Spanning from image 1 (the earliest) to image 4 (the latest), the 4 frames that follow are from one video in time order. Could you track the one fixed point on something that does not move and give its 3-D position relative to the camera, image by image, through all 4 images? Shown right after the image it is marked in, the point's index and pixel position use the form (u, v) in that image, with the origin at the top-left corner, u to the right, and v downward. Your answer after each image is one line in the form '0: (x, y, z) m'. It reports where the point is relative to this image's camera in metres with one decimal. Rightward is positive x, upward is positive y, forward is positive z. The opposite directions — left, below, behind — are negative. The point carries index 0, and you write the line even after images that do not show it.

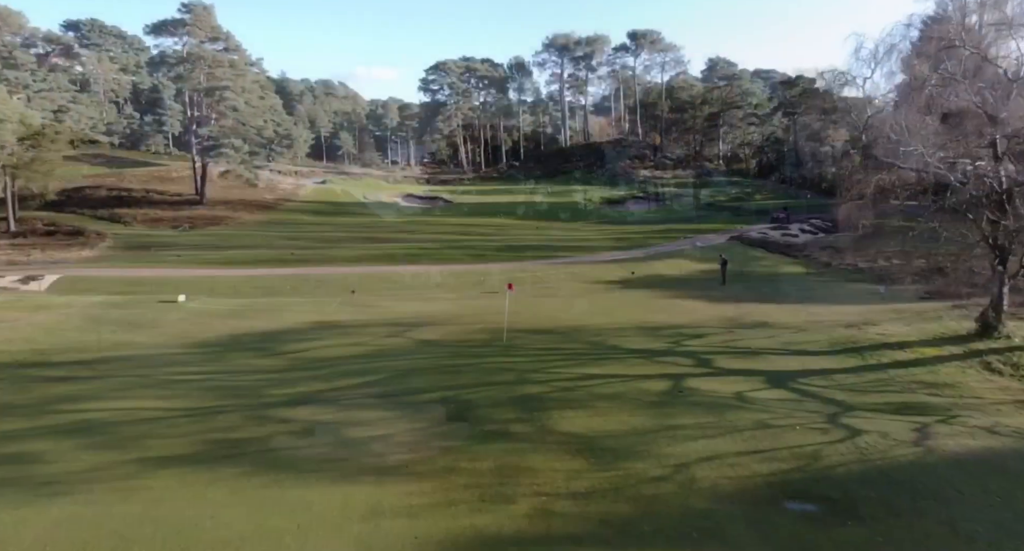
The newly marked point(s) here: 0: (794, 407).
0: (+5.9, -2.7, +15.5) m
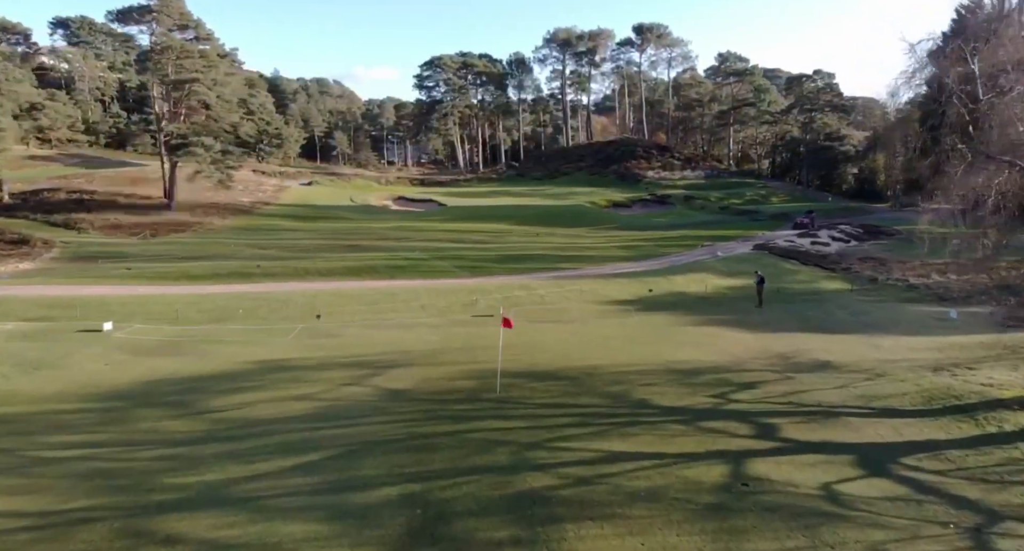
0: (+5.8, -3.4, +10.7) m
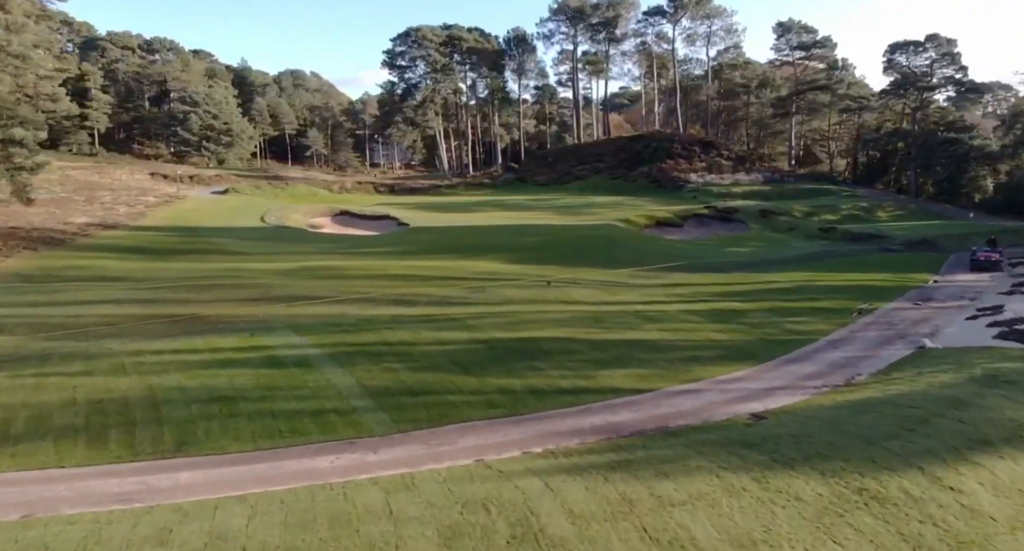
0: (+5.4, -6.1, -9.4) m
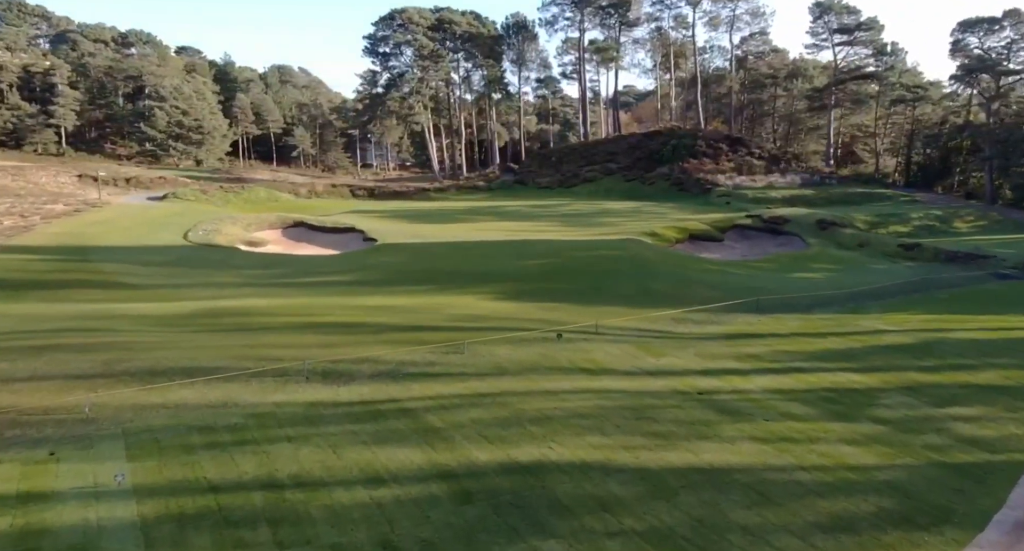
0: (+5.1, -7.3, -17.9) m
